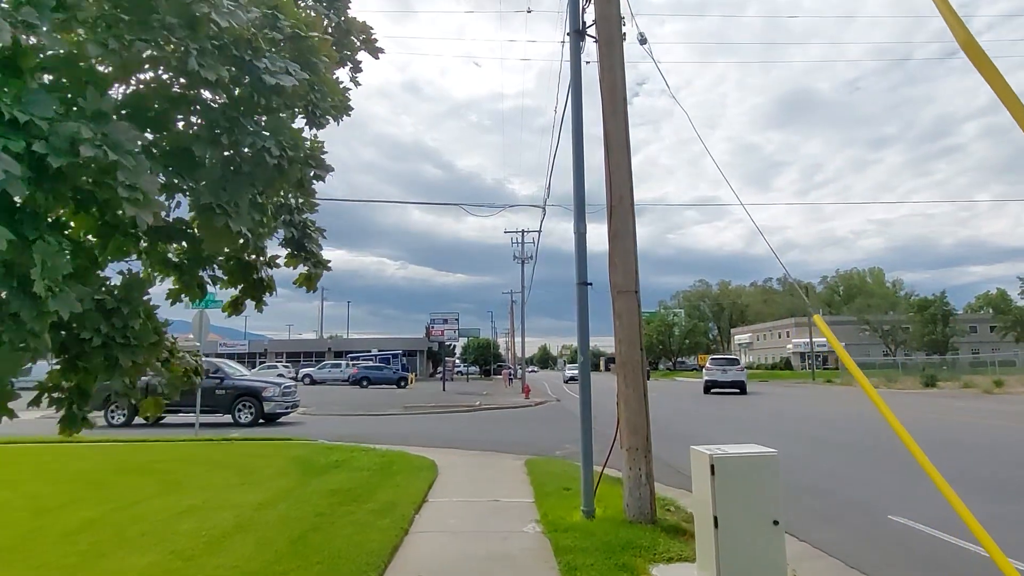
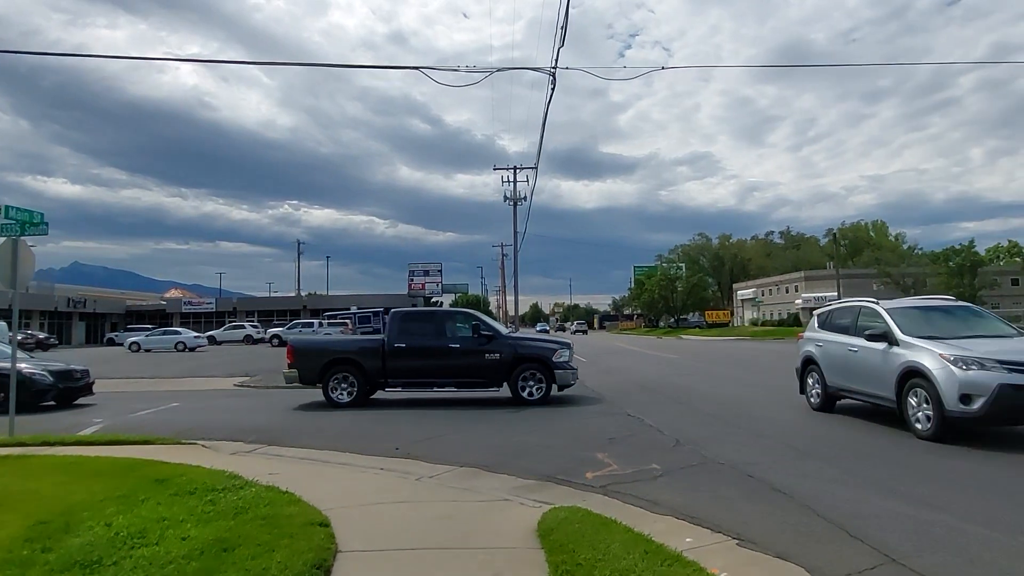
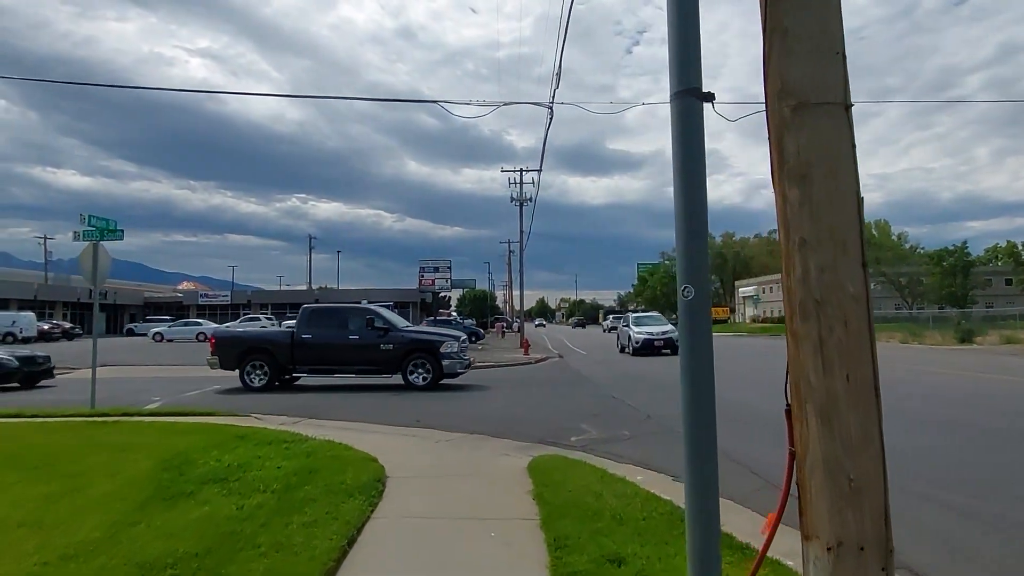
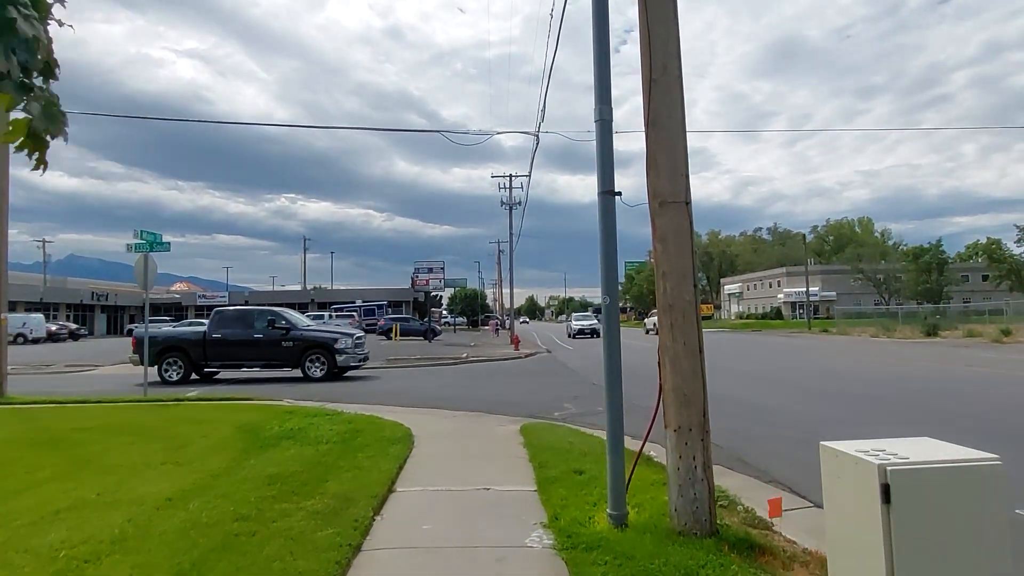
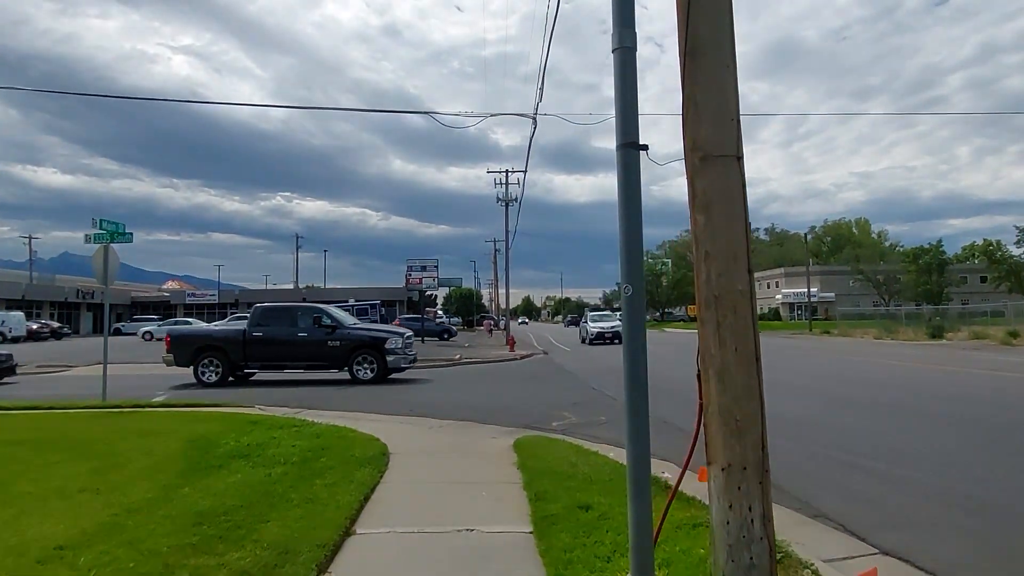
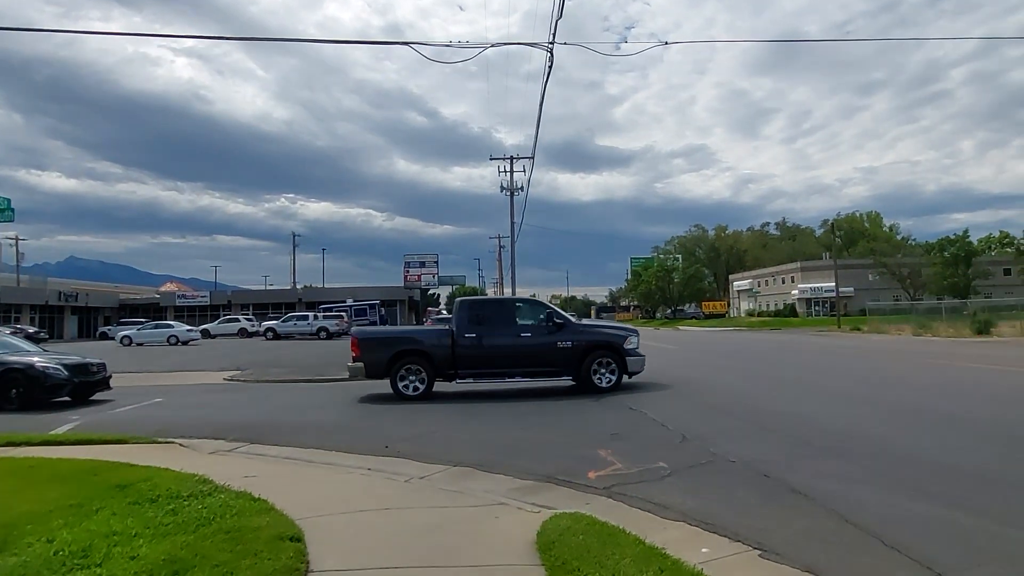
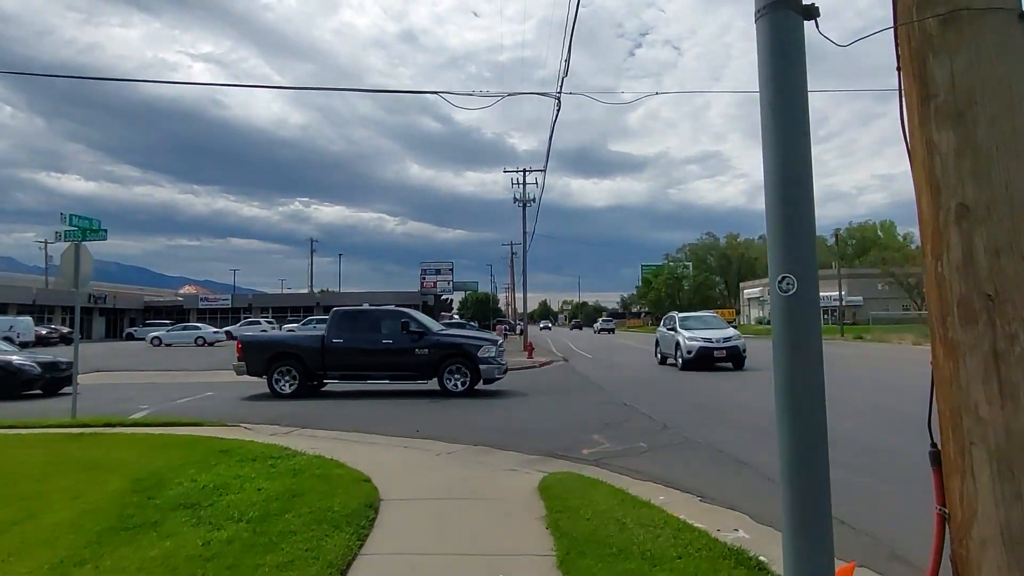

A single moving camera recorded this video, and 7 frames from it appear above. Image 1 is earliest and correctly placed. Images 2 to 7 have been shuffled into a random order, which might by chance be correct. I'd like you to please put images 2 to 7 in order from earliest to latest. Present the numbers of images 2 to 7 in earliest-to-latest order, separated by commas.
4, 5, 3, 7, 2, 6
